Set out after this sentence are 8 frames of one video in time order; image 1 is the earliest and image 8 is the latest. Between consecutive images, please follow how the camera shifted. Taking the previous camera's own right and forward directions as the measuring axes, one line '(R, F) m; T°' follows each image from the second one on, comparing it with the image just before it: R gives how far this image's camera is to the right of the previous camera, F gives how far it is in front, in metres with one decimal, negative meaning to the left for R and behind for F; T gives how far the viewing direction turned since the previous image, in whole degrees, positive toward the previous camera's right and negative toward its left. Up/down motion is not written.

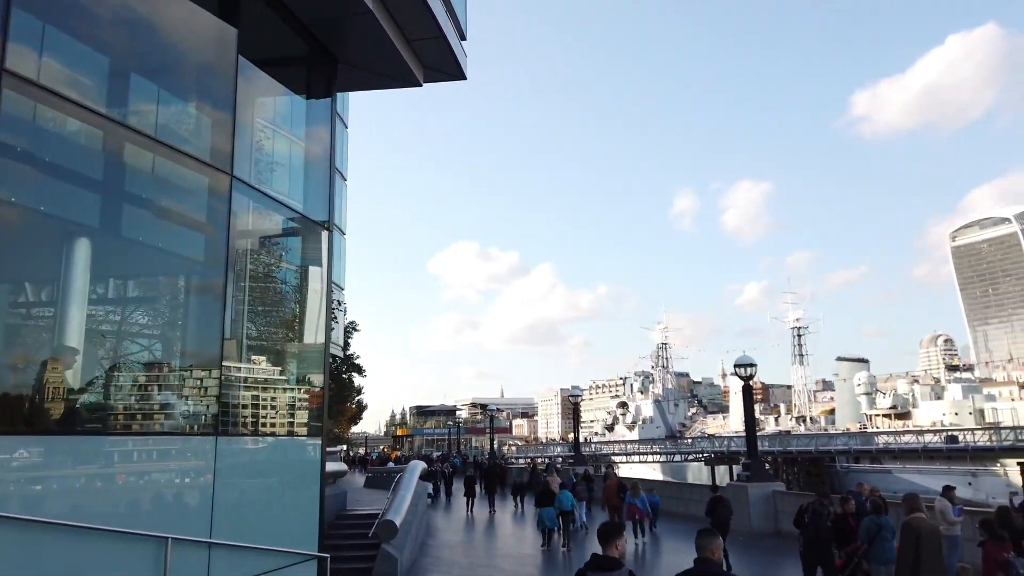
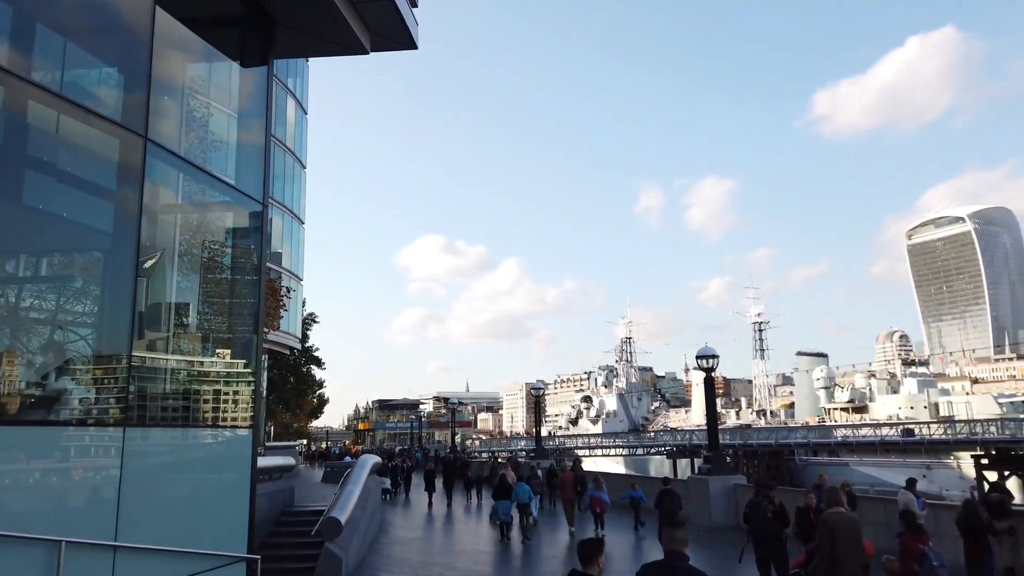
(+0.2, +0.6) m; +3°
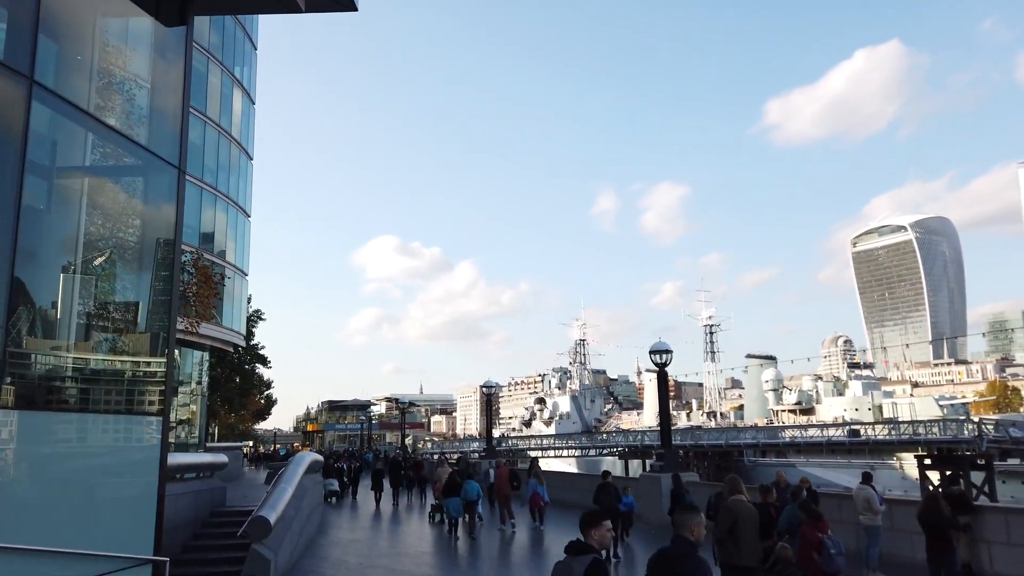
(+0.1, +0.6) m; +3°
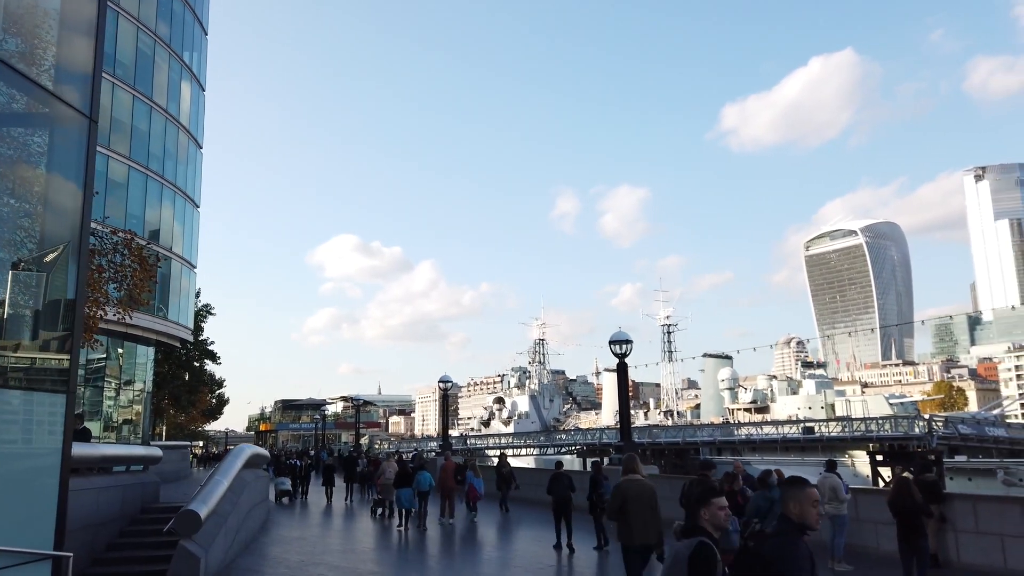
(+0.1, +0.6) m; +3°
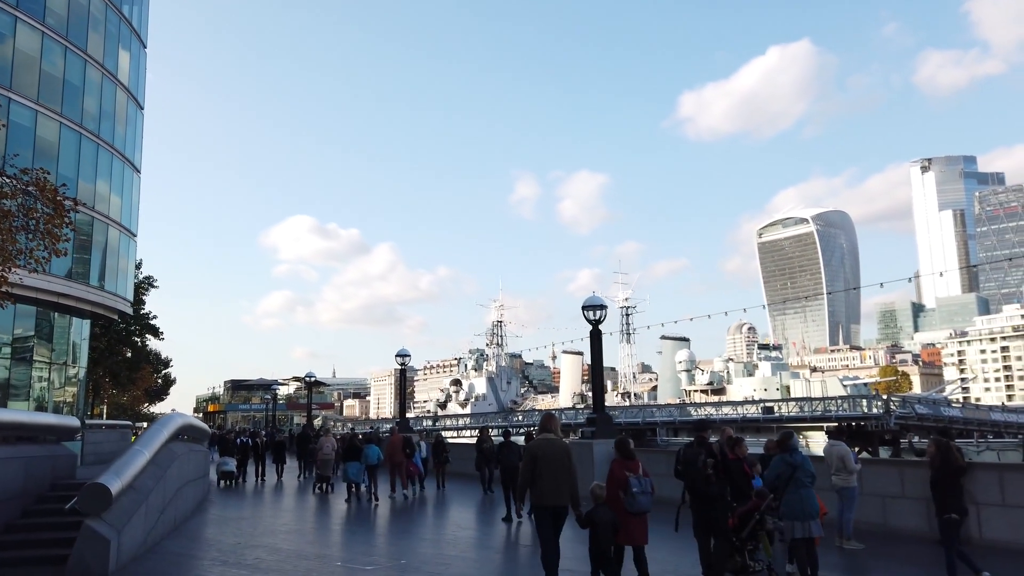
(-0.2, +1.4) m; +3°
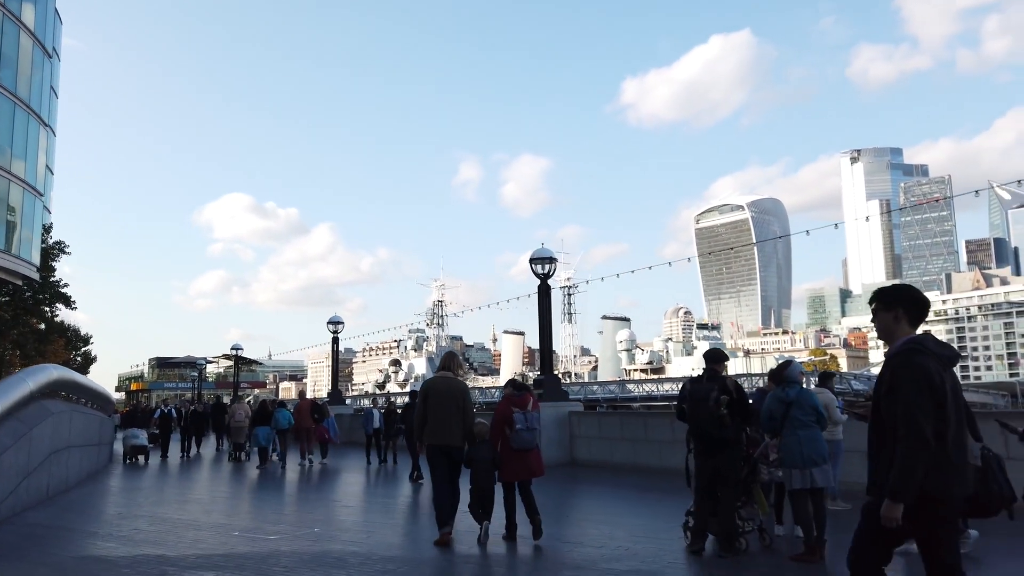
(0.0, +1.4) m; +4°
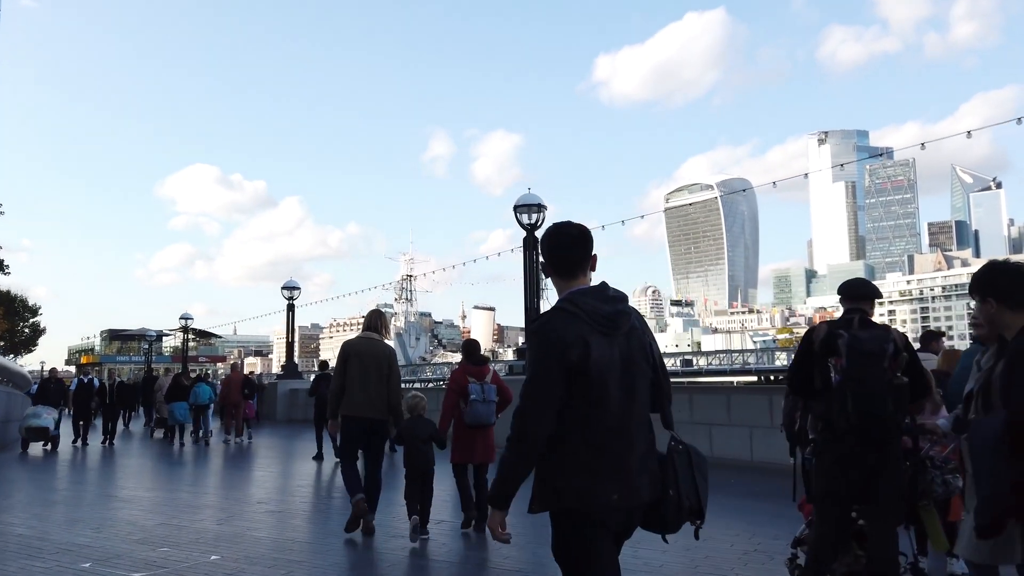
(-0.2, +2.3) m; +2°
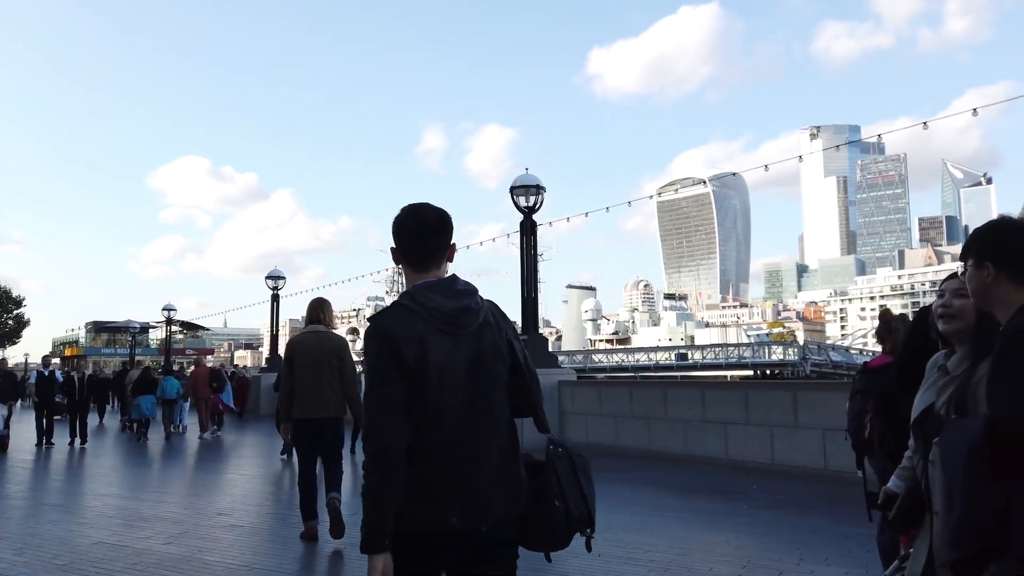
(-0.1, +0.9) m; +1°
